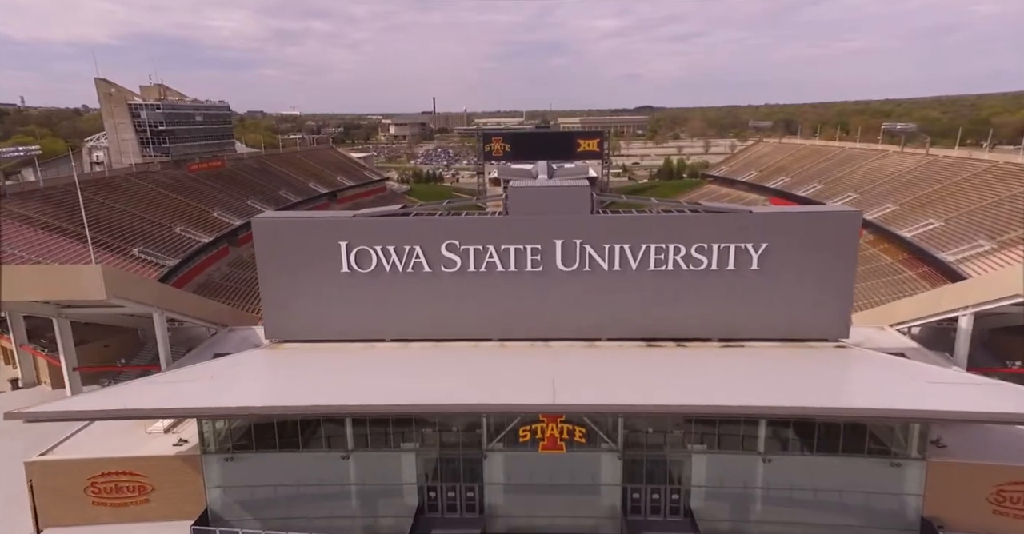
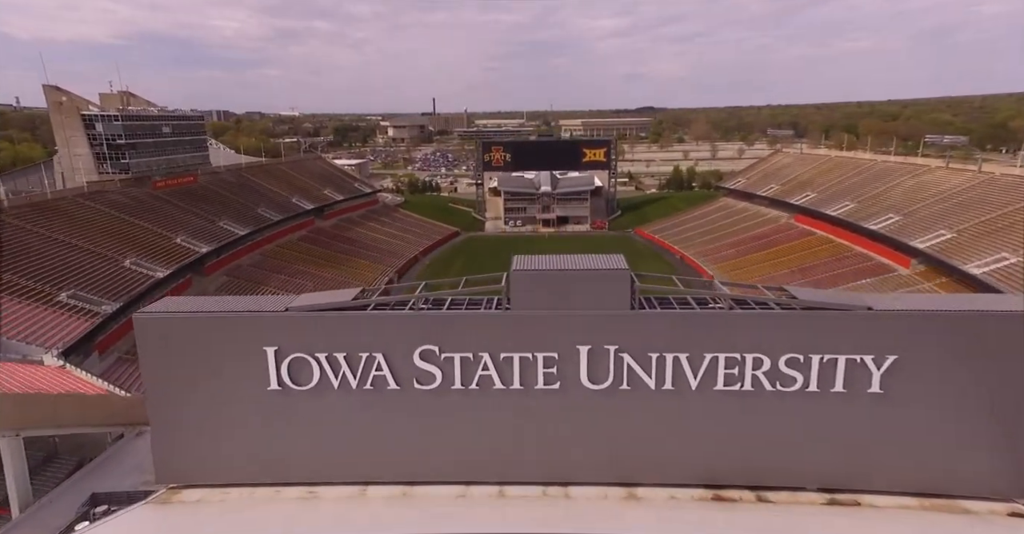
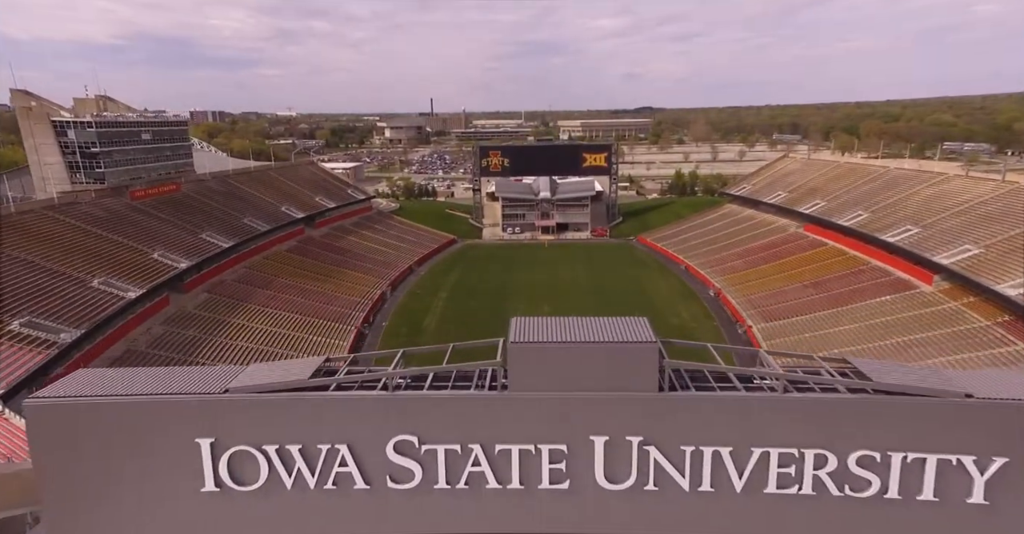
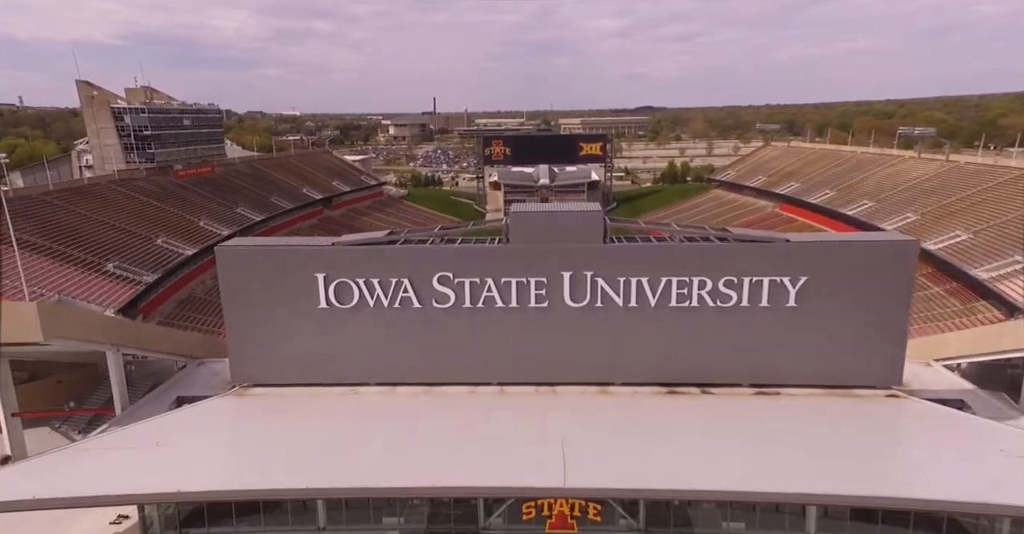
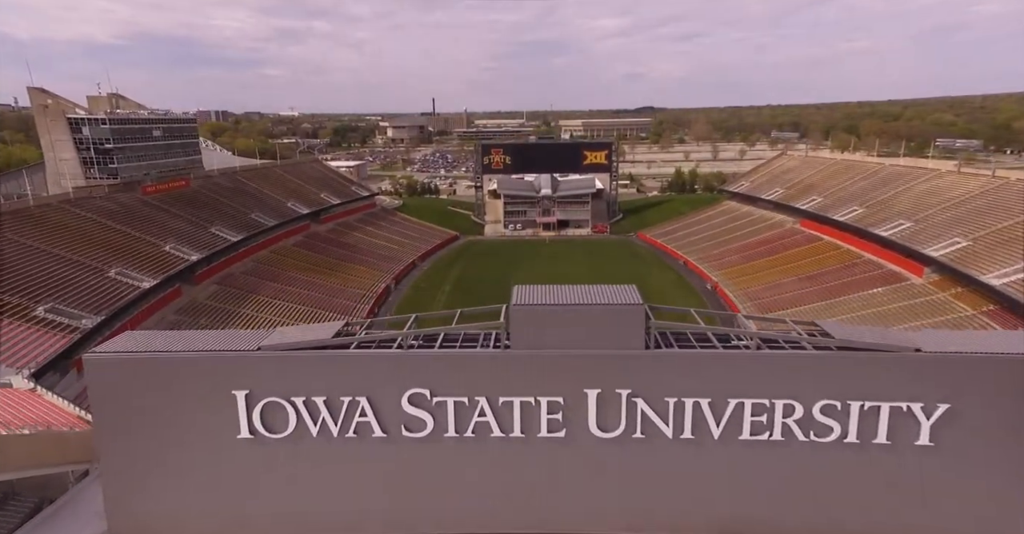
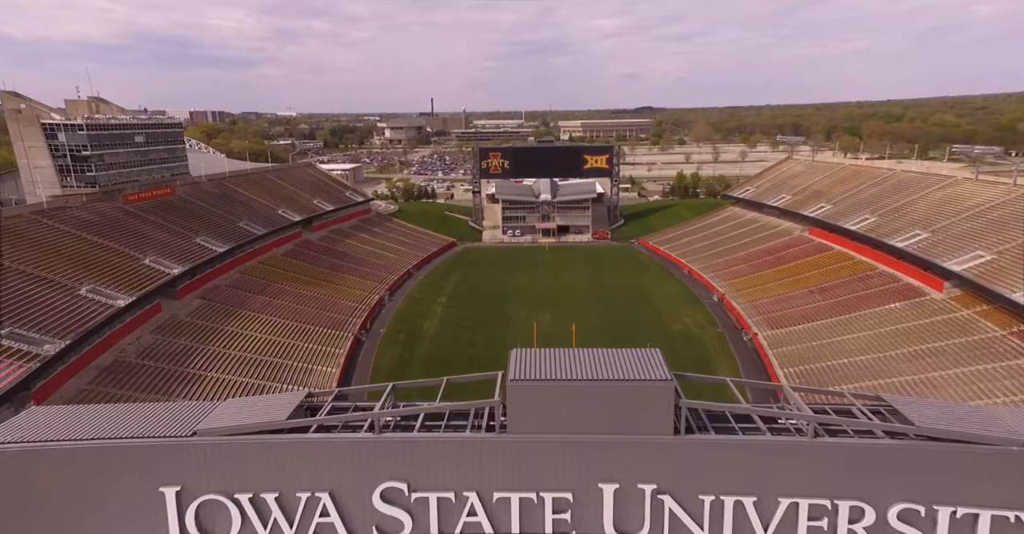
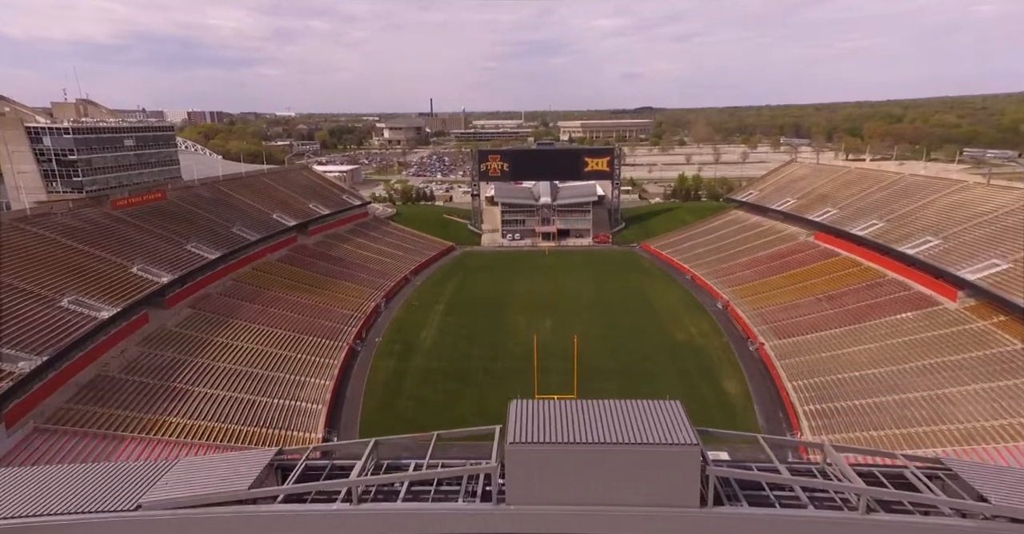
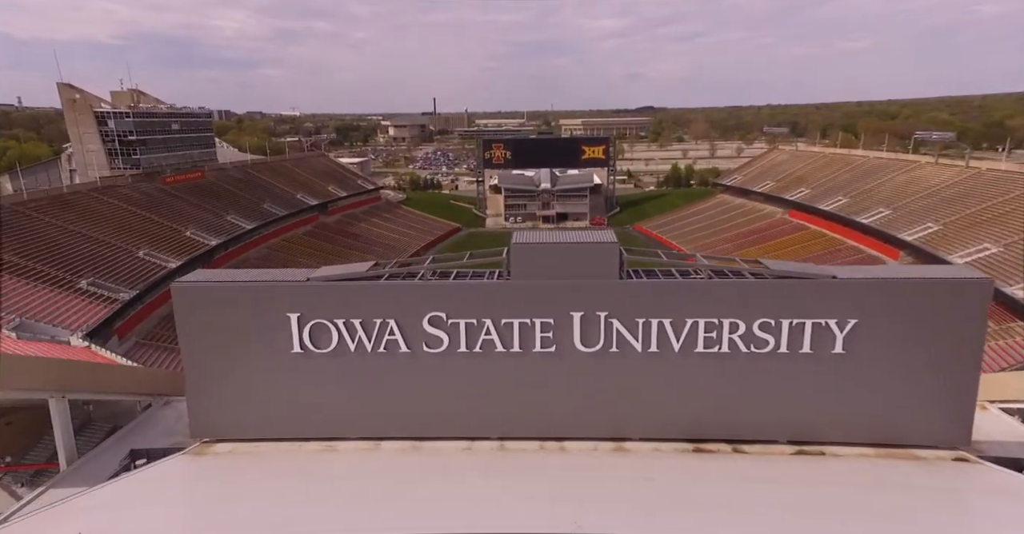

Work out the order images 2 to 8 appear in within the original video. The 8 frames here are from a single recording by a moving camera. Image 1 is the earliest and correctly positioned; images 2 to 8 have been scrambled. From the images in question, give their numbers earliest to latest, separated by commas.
4, 8, 2, 5, 3, 6, 7
